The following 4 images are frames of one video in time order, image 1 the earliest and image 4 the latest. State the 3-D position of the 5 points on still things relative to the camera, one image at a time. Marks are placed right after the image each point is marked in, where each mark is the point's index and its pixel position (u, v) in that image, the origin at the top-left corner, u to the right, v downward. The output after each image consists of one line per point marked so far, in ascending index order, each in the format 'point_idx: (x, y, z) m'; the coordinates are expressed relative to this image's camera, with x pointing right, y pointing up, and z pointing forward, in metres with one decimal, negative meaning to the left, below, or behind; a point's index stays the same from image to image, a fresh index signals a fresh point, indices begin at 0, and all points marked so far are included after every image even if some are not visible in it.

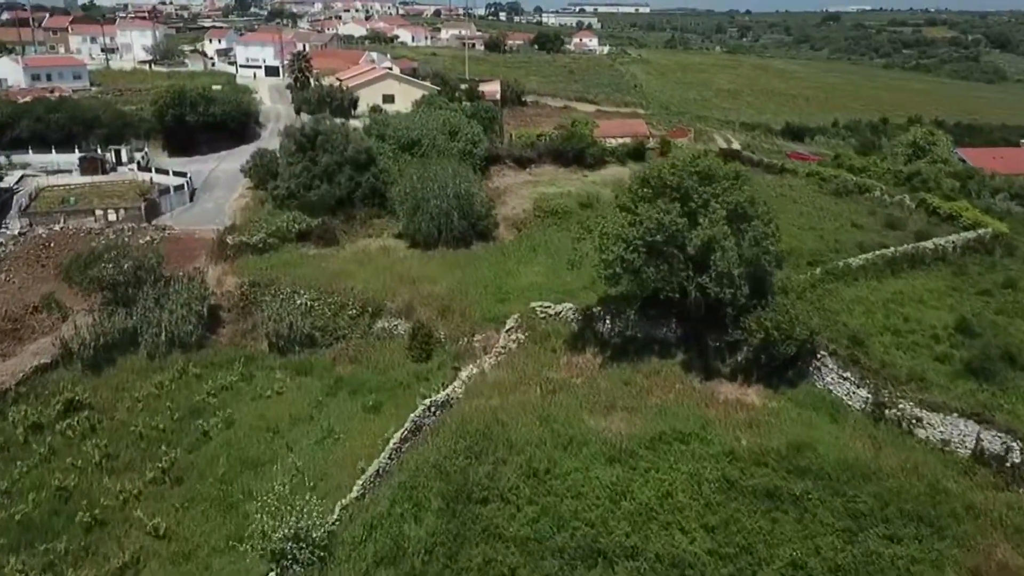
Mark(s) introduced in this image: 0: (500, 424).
0: (-0.3, -3.3, +19.8) m
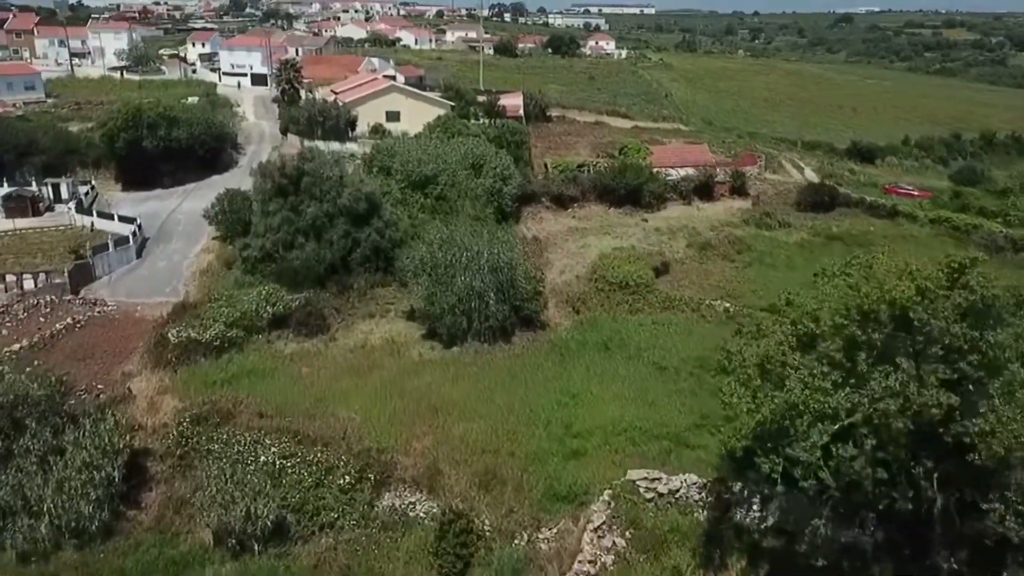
0: (+1.4, -6.5, +10.2) m
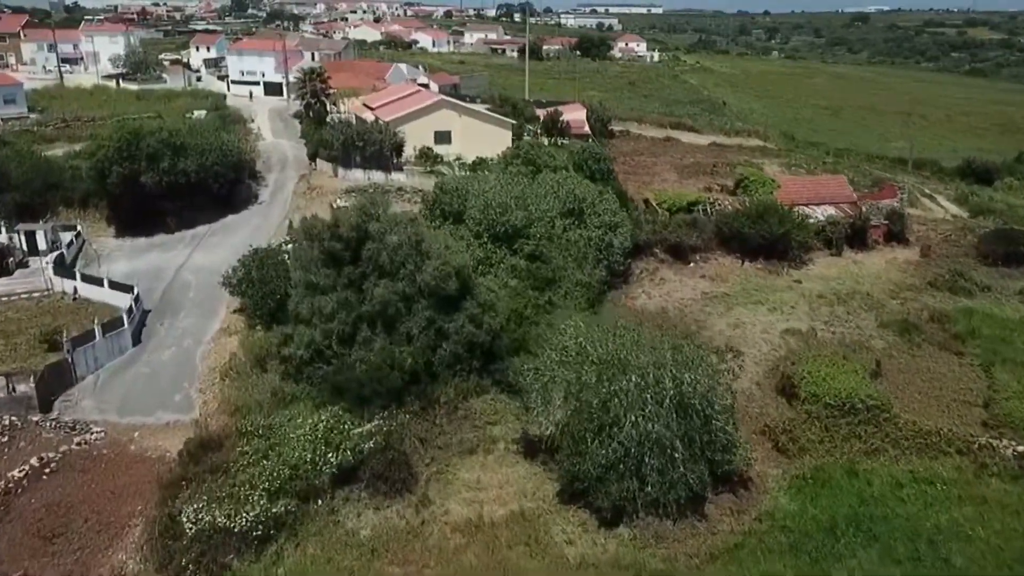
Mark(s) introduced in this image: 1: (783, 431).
0: (+5.2, -9.2, +1.9) m
1: (+5.8, -3.2, +17.6) m
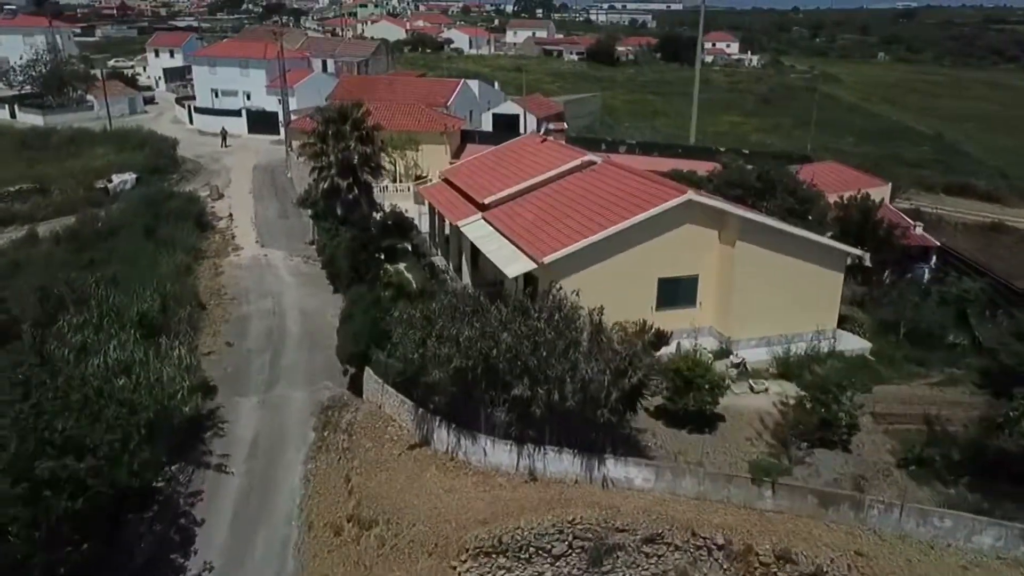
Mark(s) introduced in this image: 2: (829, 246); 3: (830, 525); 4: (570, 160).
0: (+11.9, -17.0, -22.9) m
1: (+12.6, -10.9, -7.2) m
2: (+6.3, +0.6, +15.3) m
3: (+4.4, -3.2, +11.3) m
4: (+1.7, +2.9, +19.5) m
